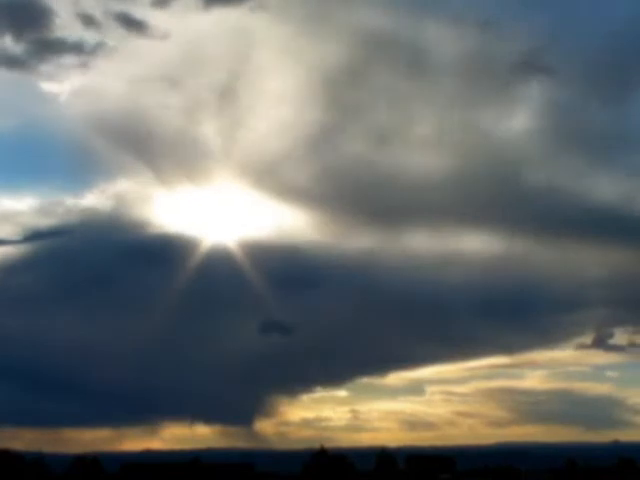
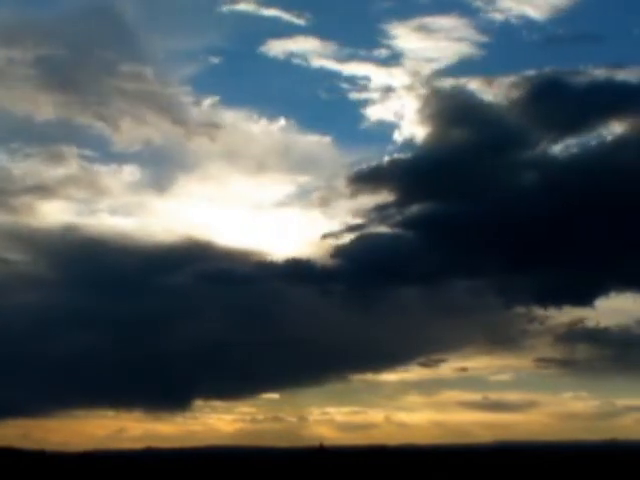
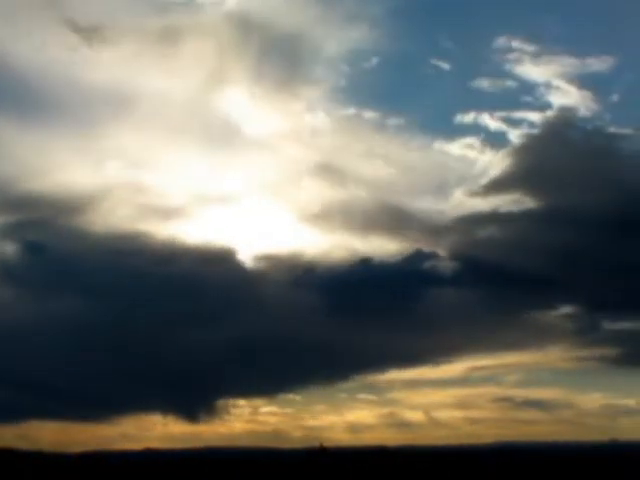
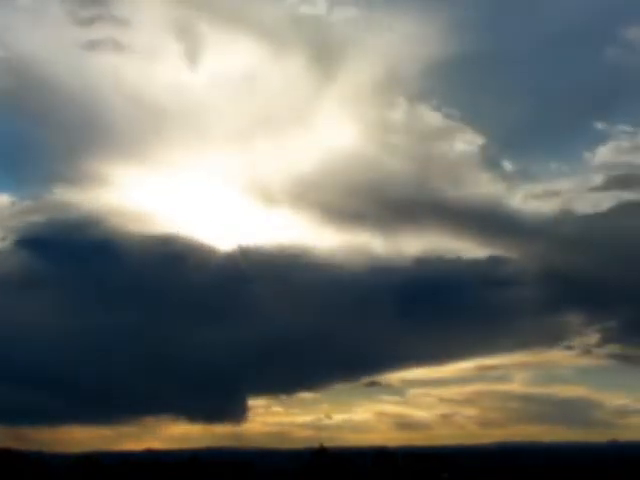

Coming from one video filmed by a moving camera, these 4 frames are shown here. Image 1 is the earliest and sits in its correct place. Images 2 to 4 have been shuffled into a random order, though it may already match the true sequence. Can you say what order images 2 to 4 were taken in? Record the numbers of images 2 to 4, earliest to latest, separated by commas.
4, 3, 2
